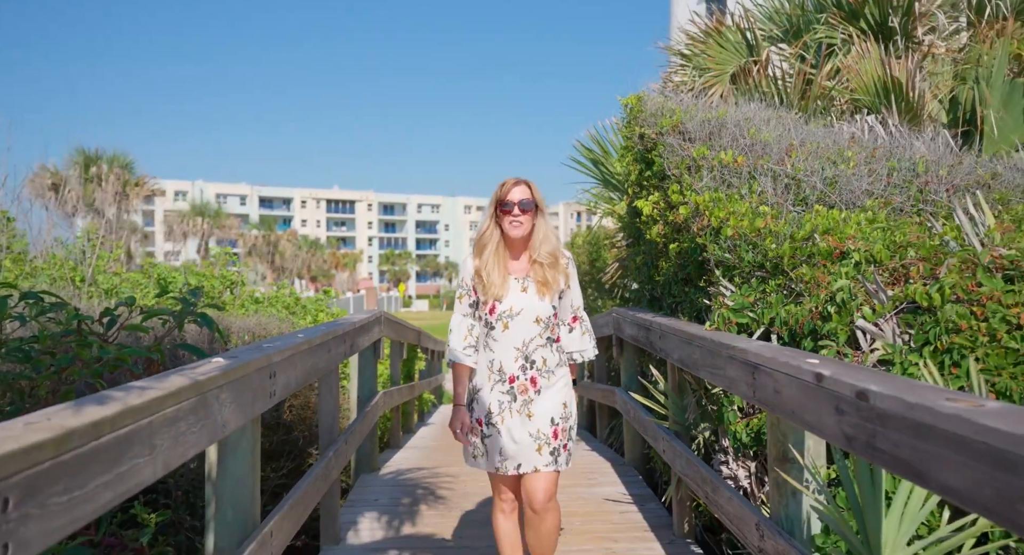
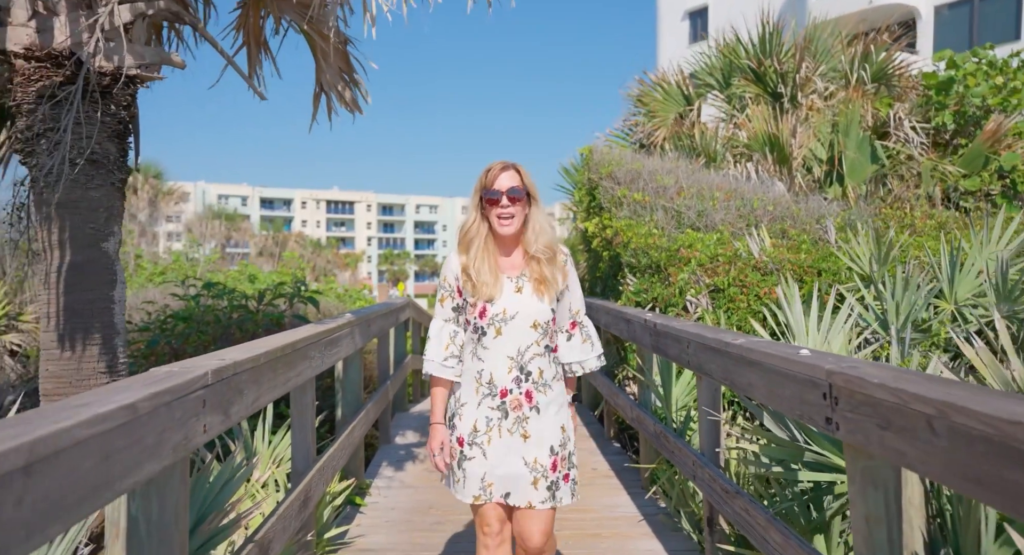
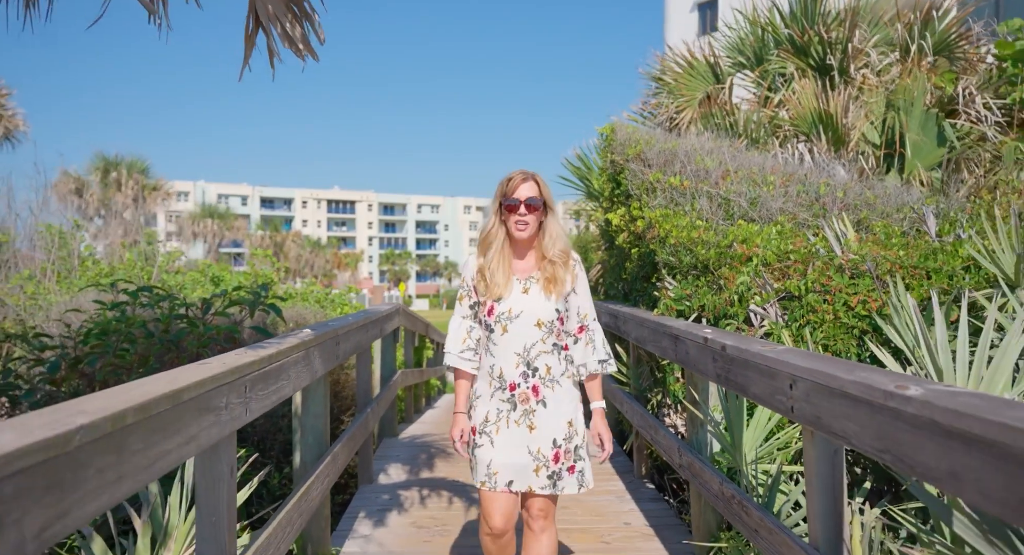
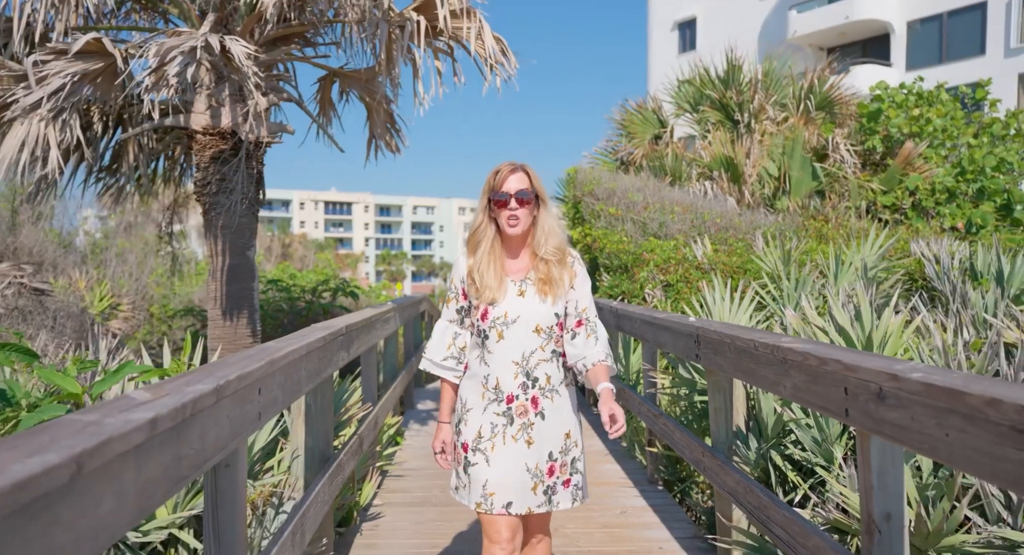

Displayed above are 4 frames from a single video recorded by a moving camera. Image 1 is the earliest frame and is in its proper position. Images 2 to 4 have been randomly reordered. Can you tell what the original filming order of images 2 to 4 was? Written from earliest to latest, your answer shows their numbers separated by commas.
3, 2, 4
